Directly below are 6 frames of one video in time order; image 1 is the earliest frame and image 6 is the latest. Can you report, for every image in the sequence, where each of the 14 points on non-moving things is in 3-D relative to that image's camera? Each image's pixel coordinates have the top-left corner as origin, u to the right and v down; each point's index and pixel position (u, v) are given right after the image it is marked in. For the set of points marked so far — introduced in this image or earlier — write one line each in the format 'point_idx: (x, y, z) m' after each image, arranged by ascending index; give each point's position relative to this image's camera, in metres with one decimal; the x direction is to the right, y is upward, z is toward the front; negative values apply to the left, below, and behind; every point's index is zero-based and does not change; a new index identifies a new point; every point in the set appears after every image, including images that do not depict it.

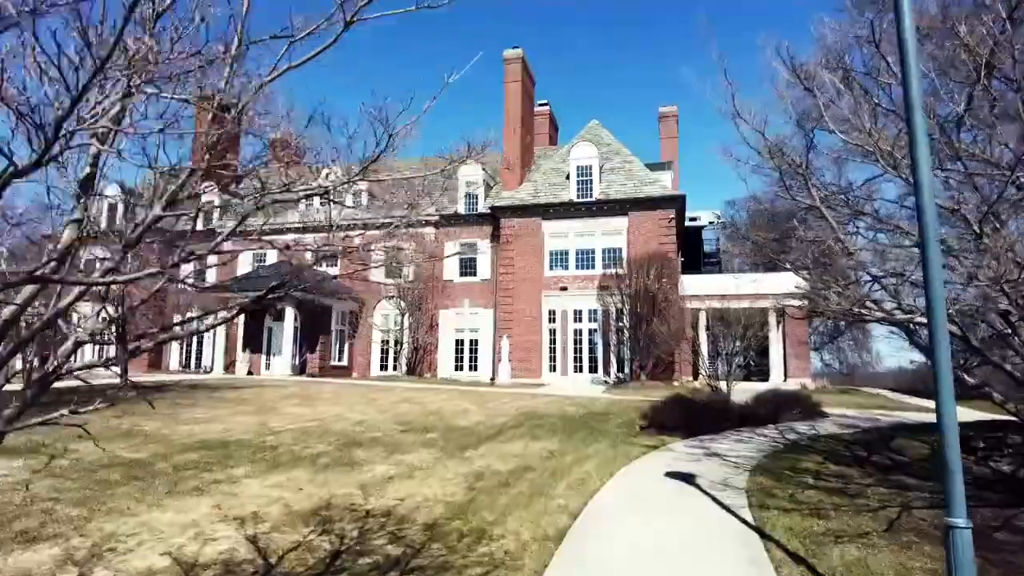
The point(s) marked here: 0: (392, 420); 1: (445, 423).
0: (-2.5, -2.8, +13.2) m
1: (-1.4, -2.8, +13.0) m
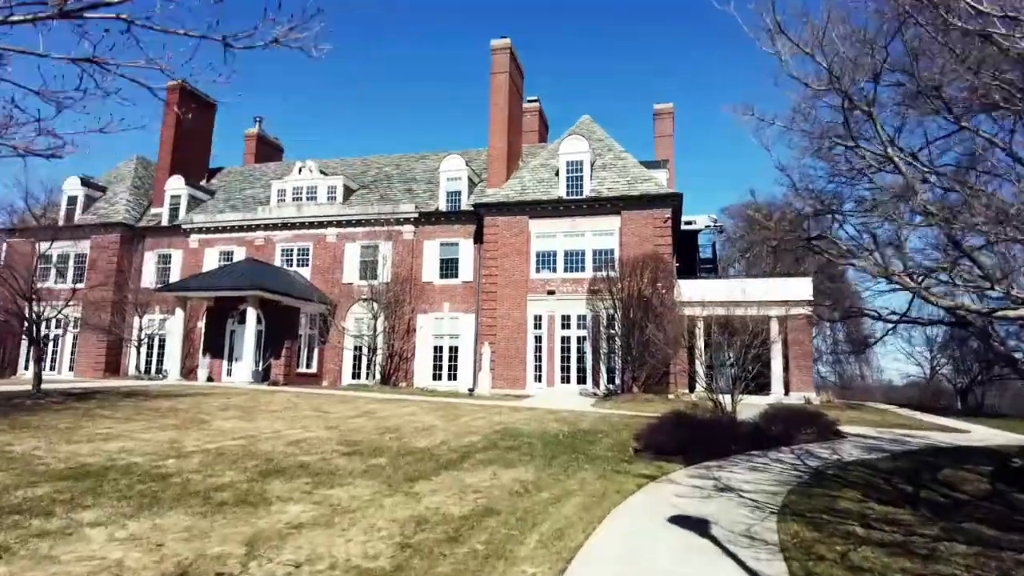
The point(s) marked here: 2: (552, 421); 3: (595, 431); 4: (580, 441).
0: (-3.1, -2.7, +11.0) m
1: (-2.0, -2.7, +10.9) m
2: (+0.9, -3.1, +14.3) m
3: (+1.7, -3.0, +12.8) m
4: (+1.3, -2.9, +11.6) m
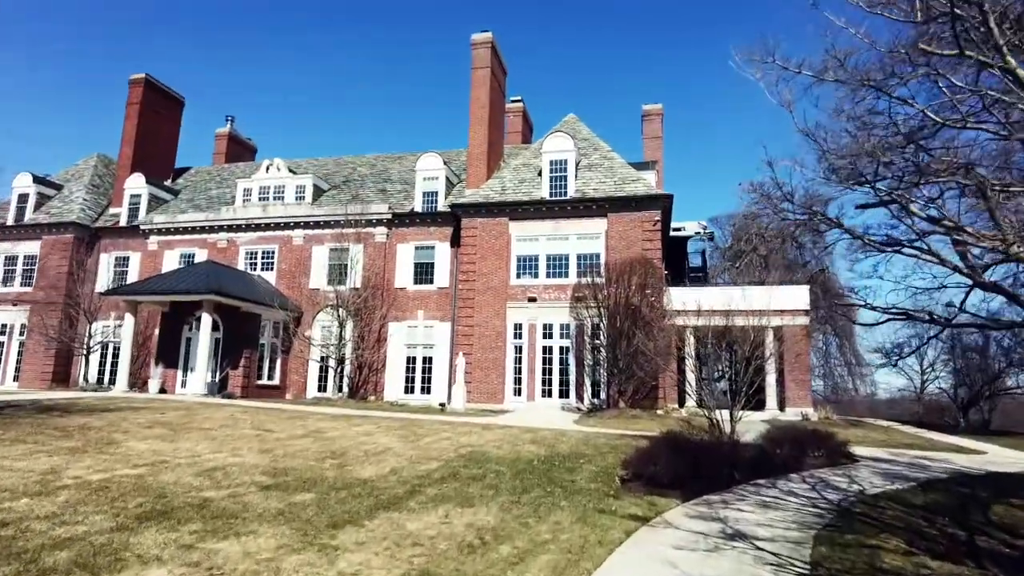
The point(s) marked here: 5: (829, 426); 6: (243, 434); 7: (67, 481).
0: (-3.6, -2.6, +9.2) m
1: (-2.5, -2.7, +9.0) m
2: (+0.3, -3.1, +12.5) m
3: (+1.1, -3.0, +11.0) m
4: (+0.7, -2.9, +9.8) m
5: (+9.7, -4.2, +19.1) m
6: (-5.3, -2.9, +12.3) m
7: (-5.3, -2.3, +7.5) m
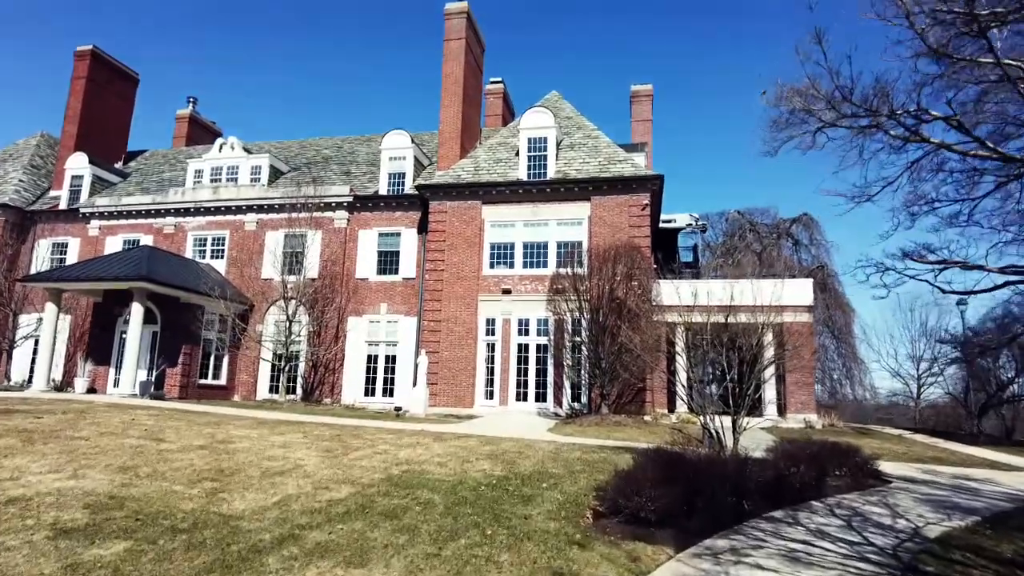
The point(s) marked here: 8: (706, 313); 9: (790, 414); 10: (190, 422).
0: (-4.3, -2.2, +6.6) m
1: (-3.2, -2.3, +6.5) m
2: (-0.5, -2.7, +10.0) m
3: (+0.4, -2.6, +8.6) m
4: (0.0, -2.5, +7.3) m
5: (+8.8, -4.0, +16.7) m
6: (-6.1, -2.4, +9.7) m
7: (-6.0, -1.9, +4.9) m
8: (+4.0, -0.5, +12.8) m
9: (+8.4, -3.8, +18.7) m
10: (-6.5, -2.7, +12.5) m
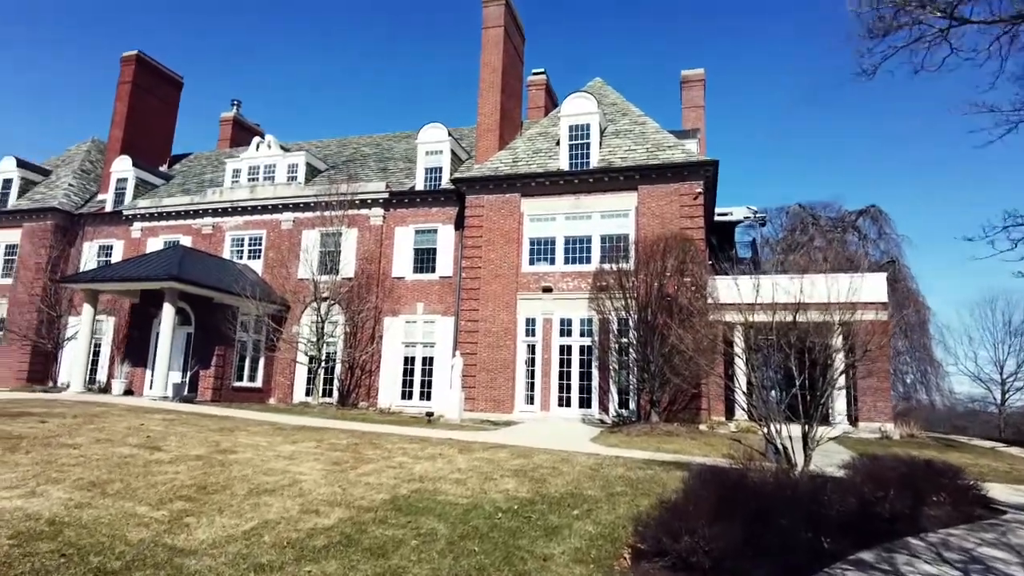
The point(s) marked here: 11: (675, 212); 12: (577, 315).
0: (-4.2, -2.1, +5.6) m
1: (-3.1, -2.1, +5.4) m
2: (-0.1, -2.6, +8.7) m
3: (+0.7, -2.5, +7.2) m
4: (+0.2, -2.4, +6.0) m
5: (+9.7, -3.8, +14.6) m
6: (-5.7, -2.3, +8.9) m
7: (-6.0, -1.8, +4.1) m
8: (+4.6, -0.4, +11.1) m
9: (+9.5, -3.6, +16.6) m
10: (-5.8, -2.6, +11.6) m
11: (+5.0, +2.3, +19.2) m
12: (+2.1, -0.8, +19.7) m
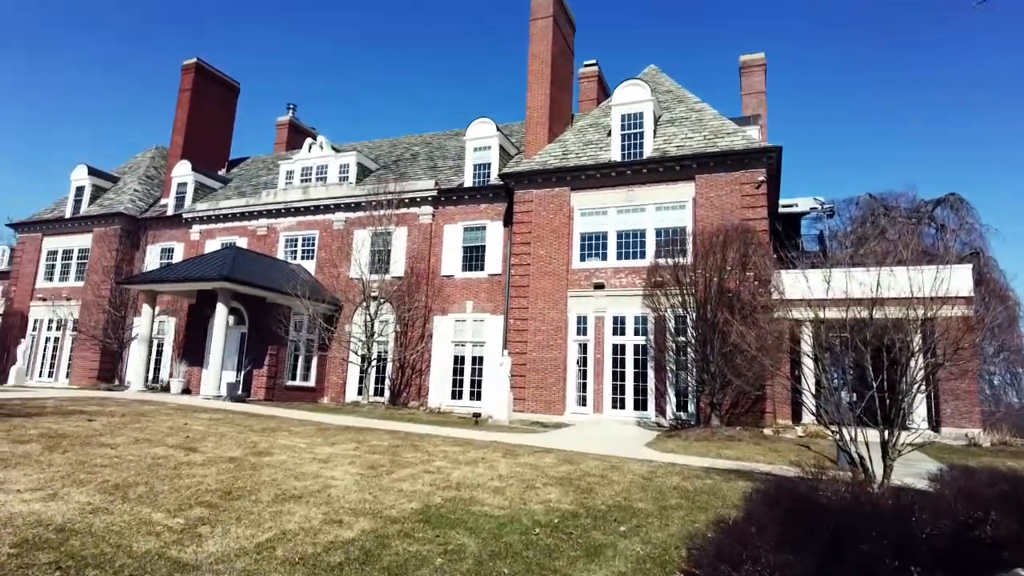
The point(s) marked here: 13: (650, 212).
0: (-3.9, -2.0, +5.4) m
1: (-2.8, -2.1, +5.0) m
2: (+0.5, -2.5, +8.0) m
3: (+1.1, -2.4, +6.5) m
4: (+0.5, -2.3, +5.3) m
5: (+10.8, -3.6, +13.1) m
6: (-5.1, -2.3, +8.7) m
7: (-5.9, -1.7, +4.0) m
8: (+5.4, -0.2, +10.1) m
9: (+10.7, -3.5, +15.1) m
10: (-5.0, -2.6, +11.5) m
11: (+6.5, +2.5, +18.0) m
12: (+3.6, -0.7, +18.8) m
13: (+4.3, +2.3, +19.2) m
